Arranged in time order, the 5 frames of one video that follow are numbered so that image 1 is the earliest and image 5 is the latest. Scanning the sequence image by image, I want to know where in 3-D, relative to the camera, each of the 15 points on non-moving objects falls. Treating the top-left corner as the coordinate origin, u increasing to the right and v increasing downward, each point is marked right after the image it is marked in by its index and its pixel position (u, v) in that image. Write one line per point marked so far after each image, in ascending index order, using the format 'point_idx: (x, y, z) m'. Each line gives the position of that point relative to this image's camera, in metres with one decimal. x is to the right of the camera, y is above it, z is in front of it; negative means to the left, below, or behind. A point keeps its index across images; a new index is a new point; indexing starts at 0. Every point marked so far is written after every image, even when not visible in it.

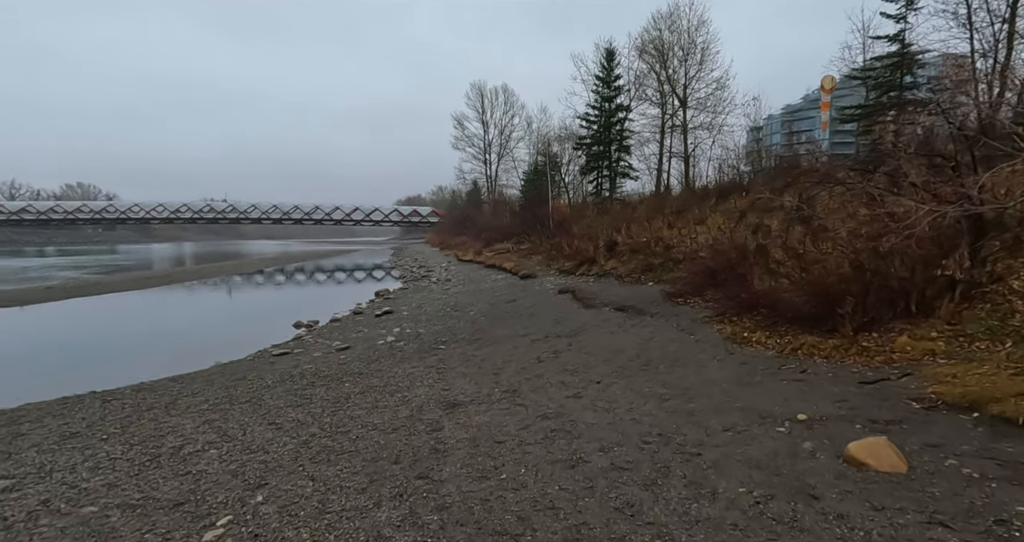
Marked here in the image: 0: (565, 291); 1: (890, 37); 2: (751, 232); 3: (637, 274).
0: (+1.8, -0.7, +17.3) m
1: (+11.2, +7.0, +15.3) m
2: (+6.9, +1.1, +14.9) m
3: (+4.2, -0.1, +17.3) m
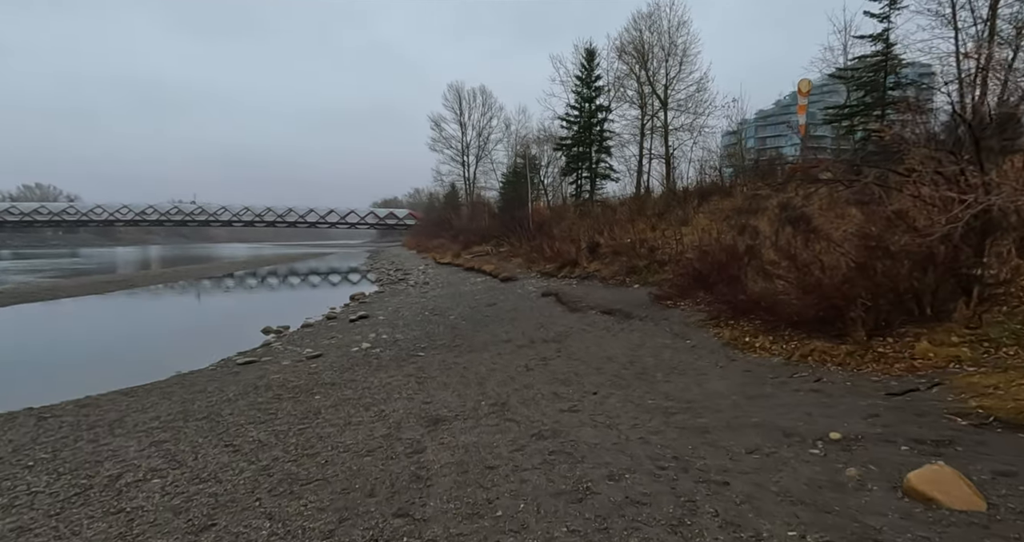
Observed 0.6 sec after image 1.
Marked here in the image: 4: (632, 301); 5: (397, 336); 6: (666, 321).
0: (+1.1, -0.7, +16.8) m
1: (+10.7, +6.9, +15.2) m
2: (+6.4, +1.1, +14.6) m
3: (+3.6, -0.2, +16.9) m
4: (+3.0, -0.8, +13.2) m
5: (-2.9, -1.6, +12.9) m
6: (+3.0, -1.0, +10.1) m
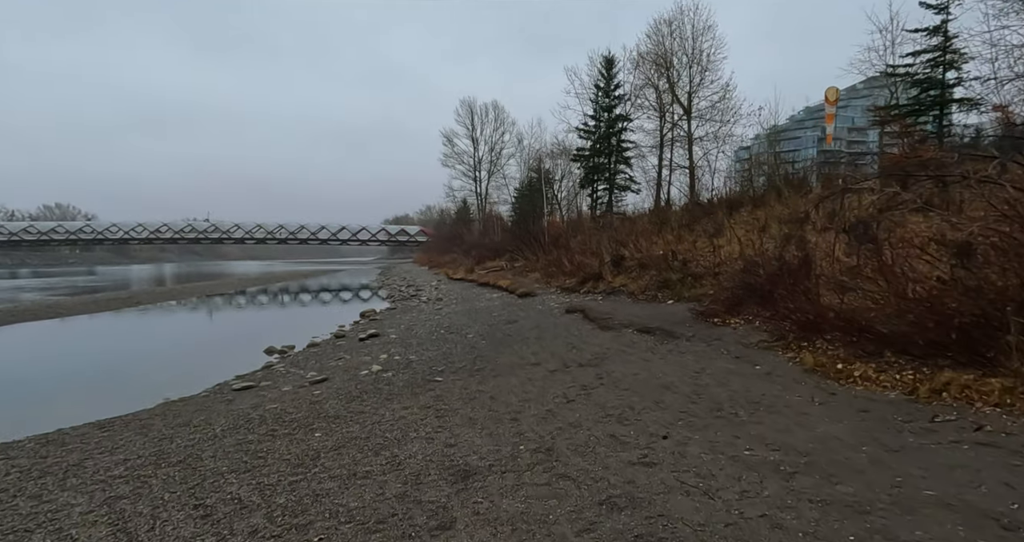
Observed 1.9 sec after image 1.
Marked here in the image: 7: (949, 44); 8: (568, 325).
0: (+1.8, -1.2, +15.5) m
1: (+11.3, +6.6, +14.0) m
2: (+7.0, +0.7, +13.3) m
3: (+4.2, -0.6, +15.6) m
4: (+3.6, -1.1, +11.9) m
5: (-2.3, -1.9, +11.7) m
6: (+3.5, -1.2, +8.8) m
7: (+11.6, +6.1, +13.8) m
8: (+1.5, -1.4, +13.4) m
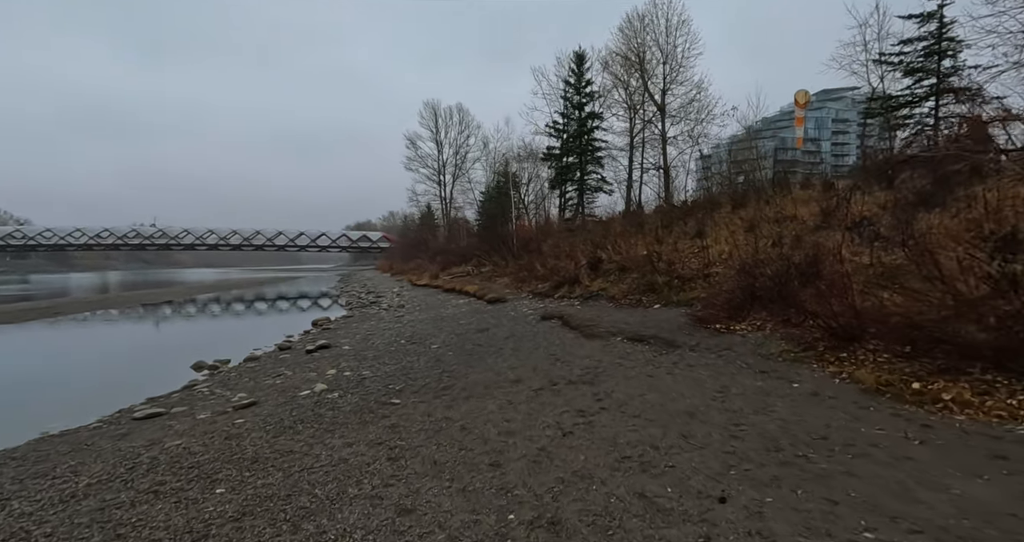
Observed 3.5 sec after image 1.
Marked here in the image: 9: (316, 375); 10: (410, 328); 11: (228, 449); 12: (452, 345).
0: (+1.0, -1.2, +14.0) m
1: (+10.5, +6.5, +13.3) m
2: (+6.3, +0.7, +12.2) m
3: (+3.4, -0.7, +14.3) m
4: (+3.0, -1.1, +10.5) m
5: (-2.8, -2.0, +10.0) m
6: (+3.1, -1.2, +7.4) m
7: (+10.9, +6.0, +13.1) m
8: (+0.8, -1.4, +11.9) m
9: (-3.8, -2.0, +10.0) m
10: (-3.1, -1.7, +15.8) m
11: (-3.1, -1.9, +5.6) m
12: (-1.4, -1.7, +12.1) m
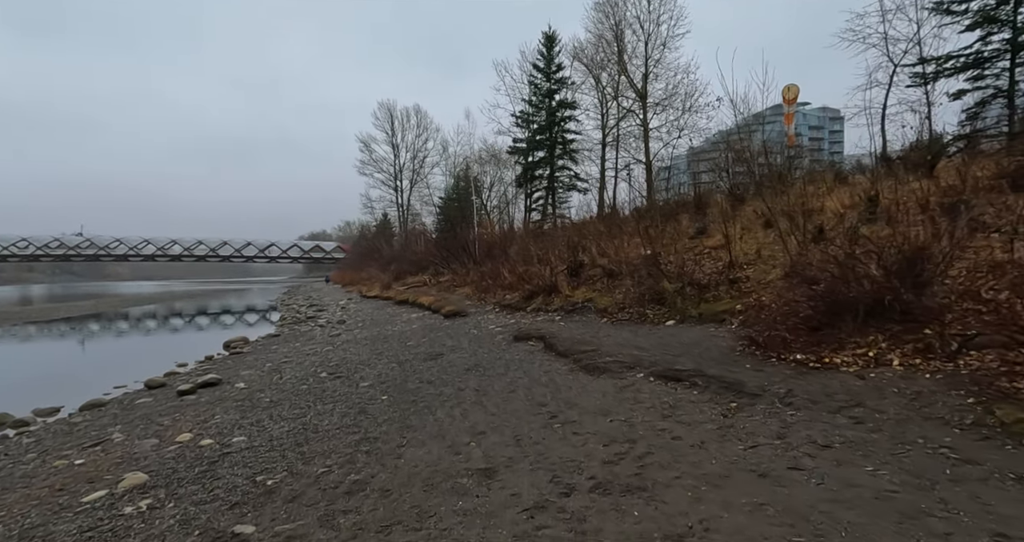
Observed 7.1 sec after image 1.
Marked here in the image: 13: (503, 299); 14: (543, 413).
0: (+0.2, -1.3, +10.4) m
1: (+9.8, +6.5, +10.6) m
2: (+5.7, +0.6, +9.1) m
3: (+2.6, -0.8, +11.0) m
4: (+2.6, -1.1, +7.1) m
5: (-3.2, -2.0, +6.1) m
6: (+2.9, -1.1, +4.0) m
7: (+10.2, +6.0, +10.4) m
8: (+0.2, -1.5, +8.3) m
9: (-4.2, -2.0, +6.1) m
10: (-4.0, -1.9, +11.9) m
11: (-3.2, -1.9, +1.8) m
12: (-2.0, -1.8, +8.4) m
13: (-0.3, -0.9, +16.5) m
14: (+0.3, -1.5, +5.5) m
